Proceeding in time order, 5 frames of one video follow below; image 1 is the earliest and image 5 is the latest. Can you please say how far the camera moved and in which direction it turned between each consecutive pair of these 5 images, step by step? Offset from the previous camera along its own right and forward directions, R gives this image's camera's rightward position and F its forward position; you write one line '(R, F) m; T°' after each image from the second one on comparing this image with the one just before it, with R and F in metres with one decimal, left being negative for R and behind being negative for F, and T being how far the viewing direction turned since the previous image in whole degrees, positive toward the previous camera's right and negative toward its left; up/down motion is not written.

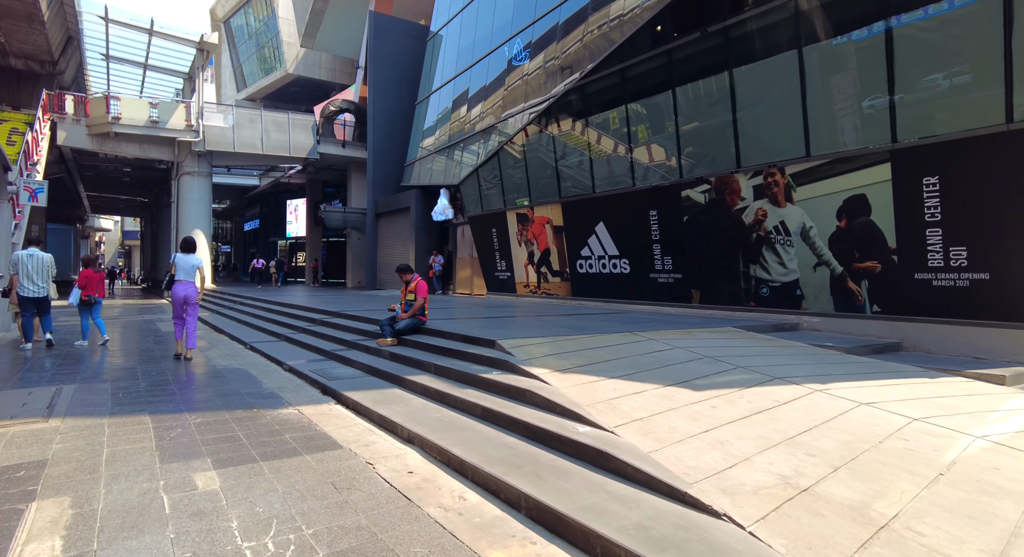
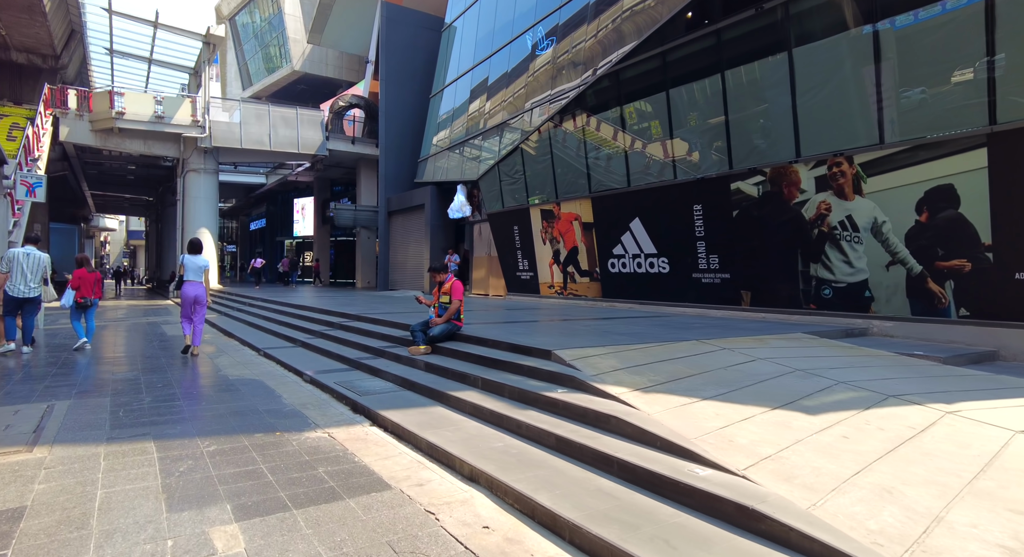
(-0.5, +0.9) m; 0°
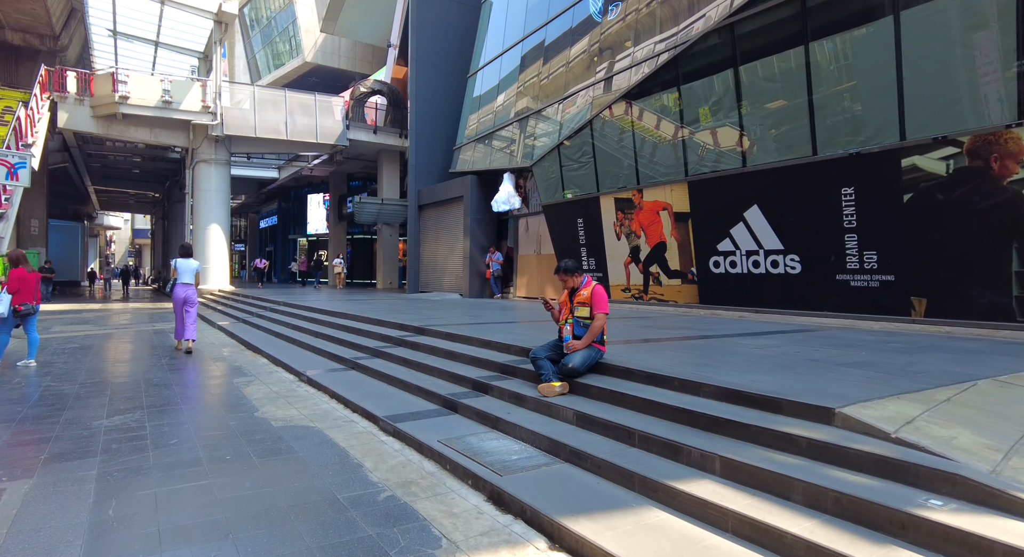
(-1.4, +2.3) m; 0°
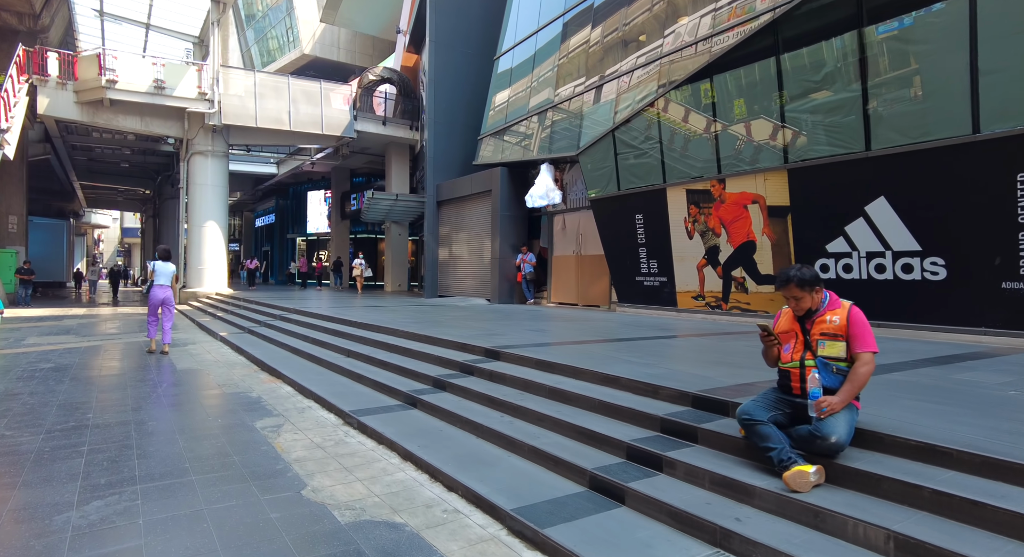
(-1.2, +1.9) m; +1°
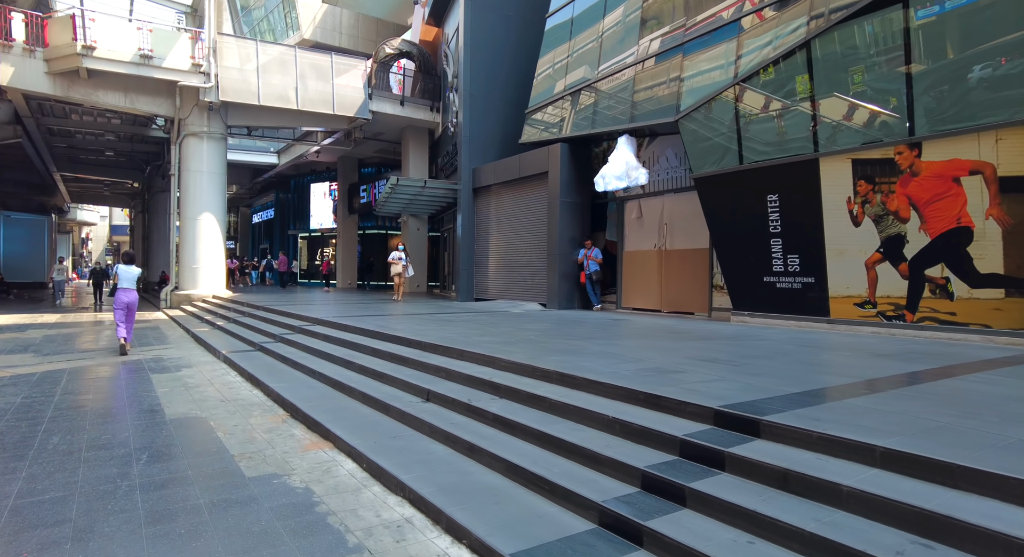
(-1.6, +2.9) m; +1°
